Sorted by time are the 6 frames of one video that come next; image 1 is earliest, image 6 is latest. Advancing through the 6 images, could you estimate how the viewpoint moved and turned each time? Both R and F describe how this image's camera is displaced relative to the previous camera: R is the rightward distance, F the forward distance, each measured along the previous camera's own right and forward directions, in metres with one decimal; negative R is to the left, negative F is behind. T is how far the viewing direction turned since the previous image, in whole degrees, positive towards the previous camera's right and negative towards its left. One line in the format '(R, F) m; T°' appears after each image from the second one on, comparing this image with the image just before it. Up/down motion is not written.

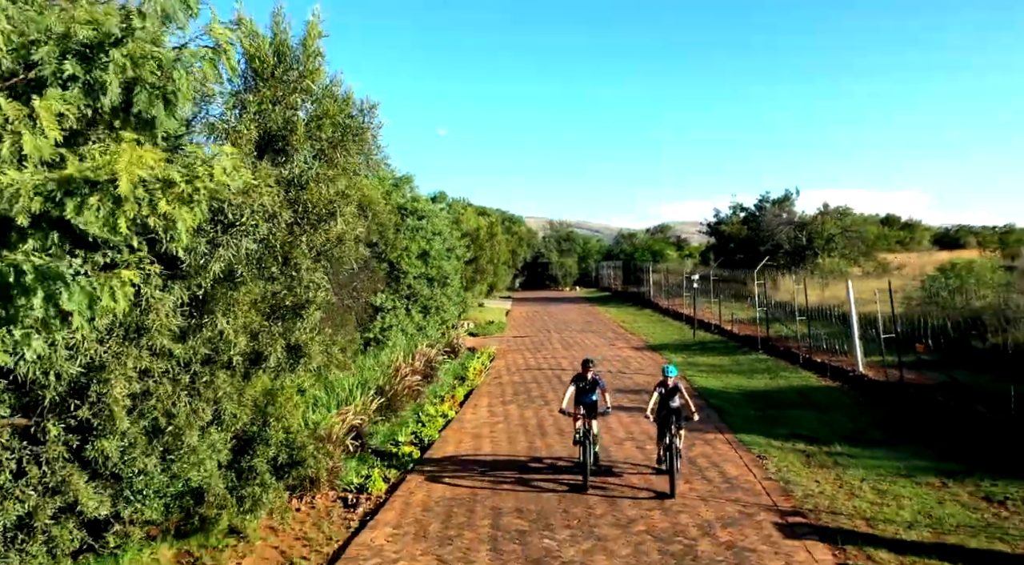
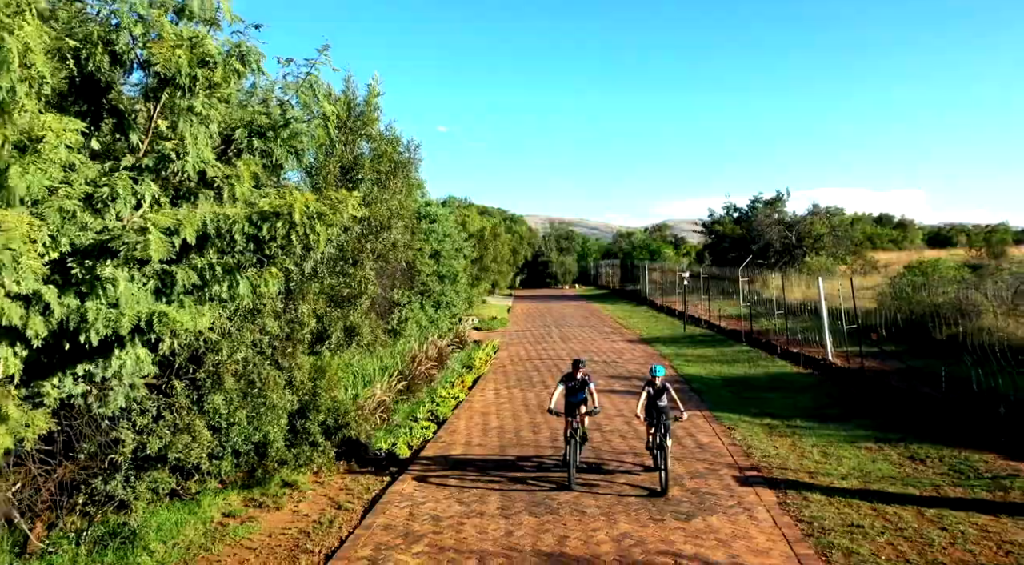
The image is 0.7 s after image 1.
(-0.1, -1.5) m; 0°
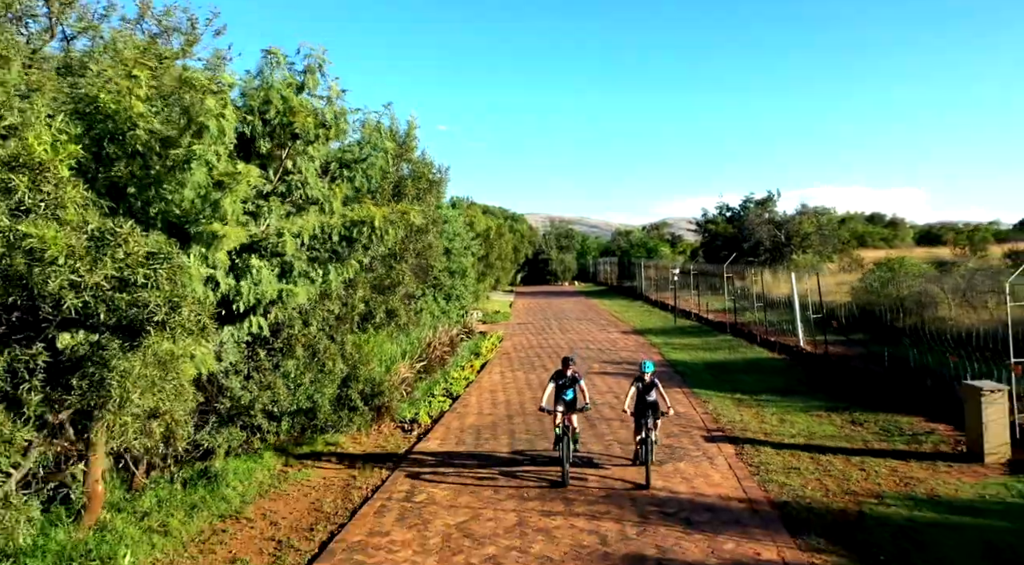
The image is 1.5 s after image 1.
(-0.1, -1.8) m; 0°
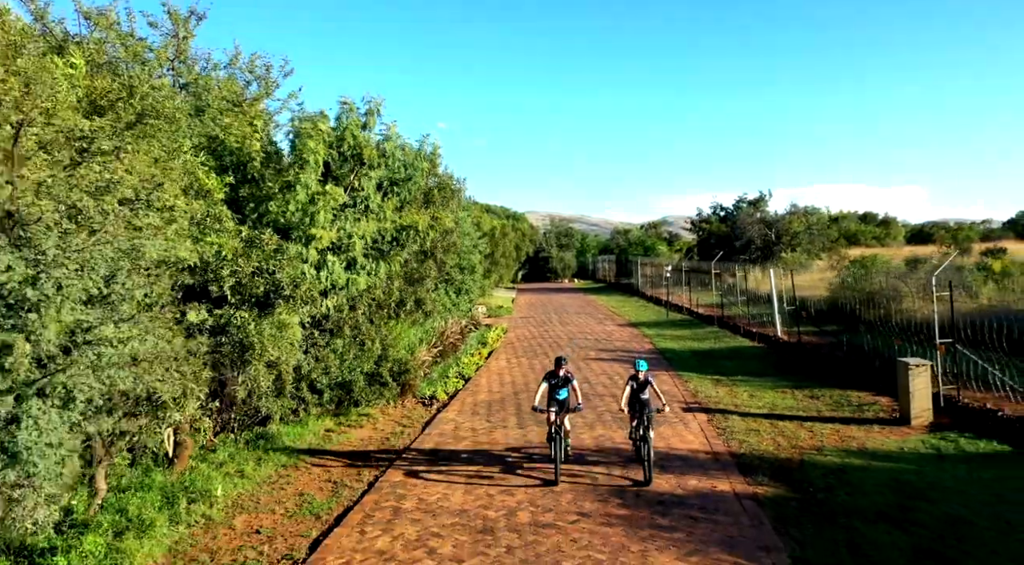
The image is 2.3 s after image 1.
(-0.1, -1.8) m; 0°
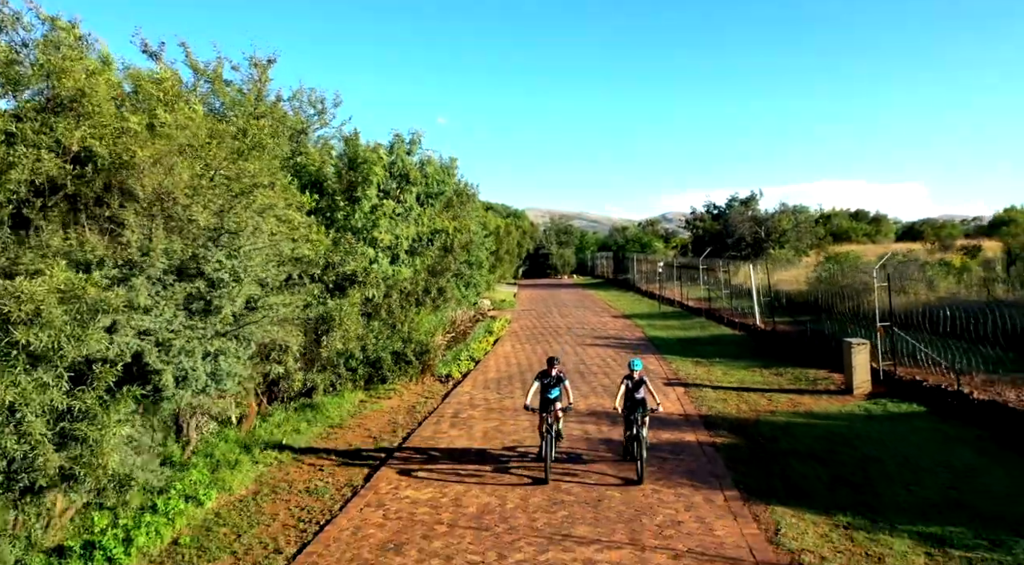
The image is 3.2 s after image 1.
(-0.1, -2.0) m; 0°
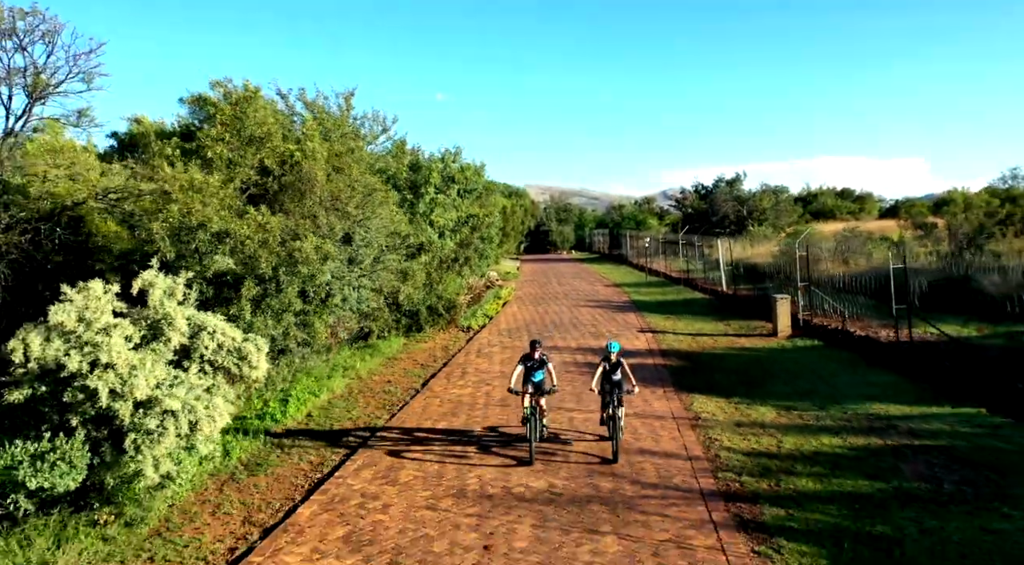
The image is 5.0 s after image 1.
(-0.2, -4.0) m; 0°
